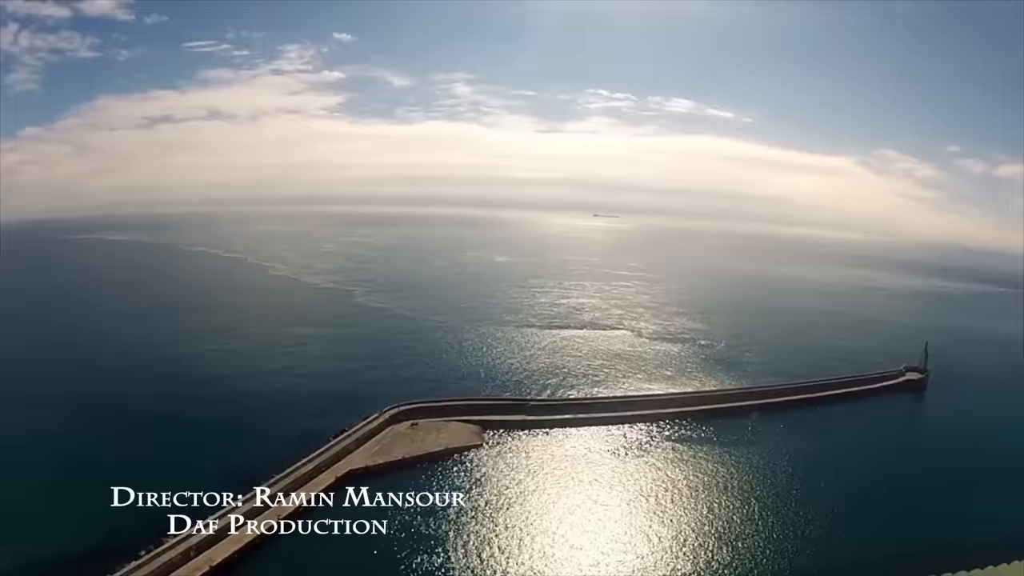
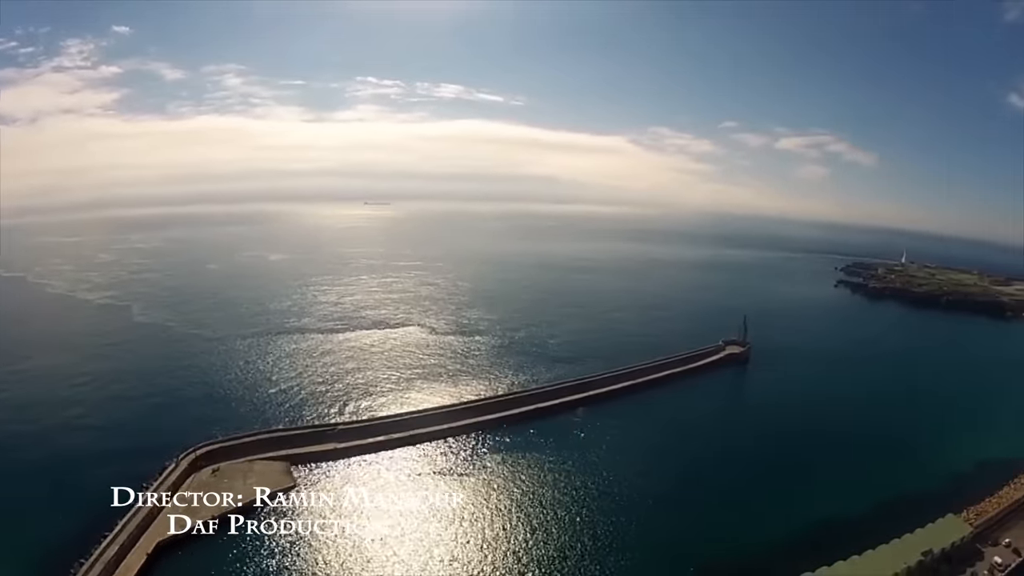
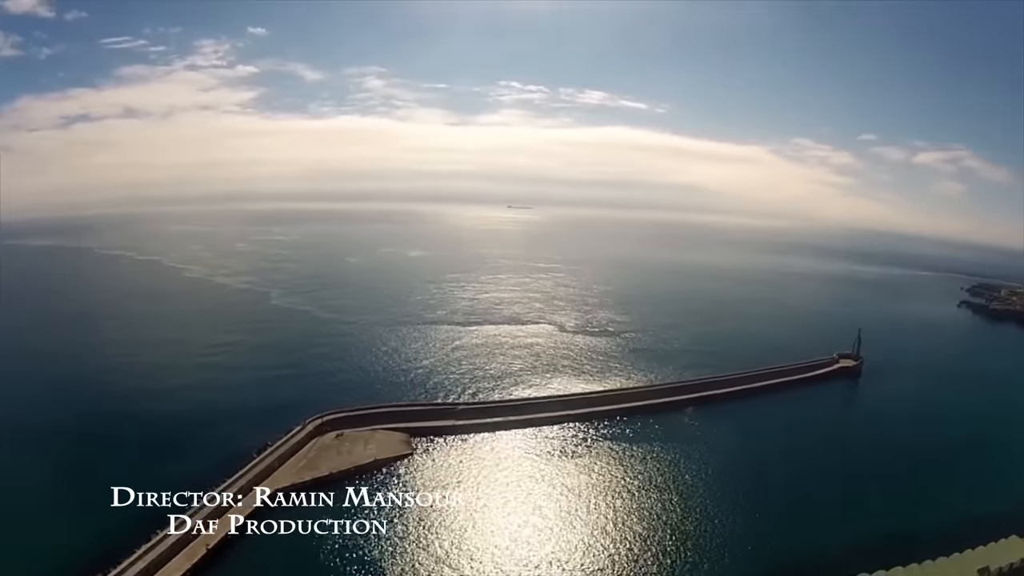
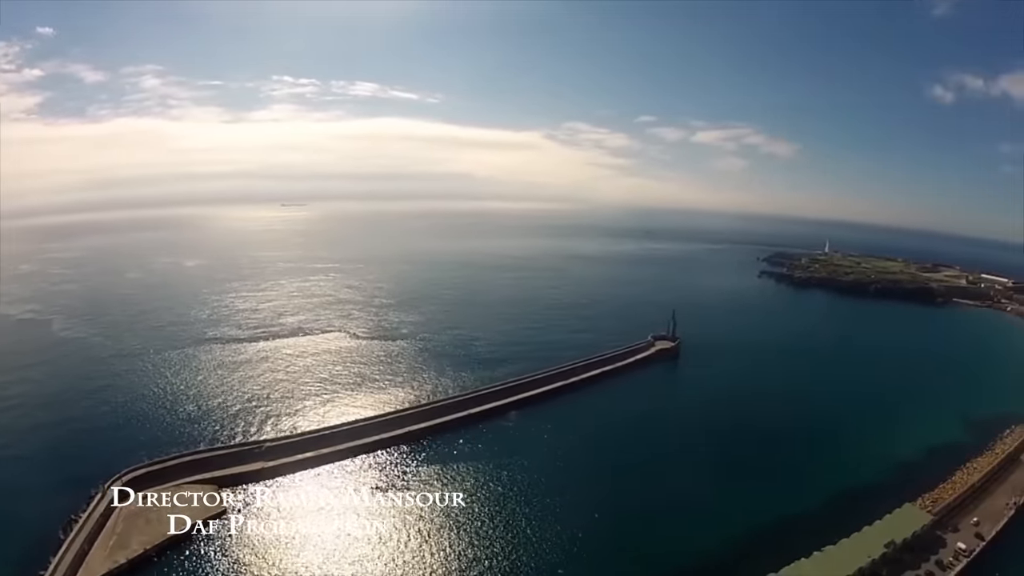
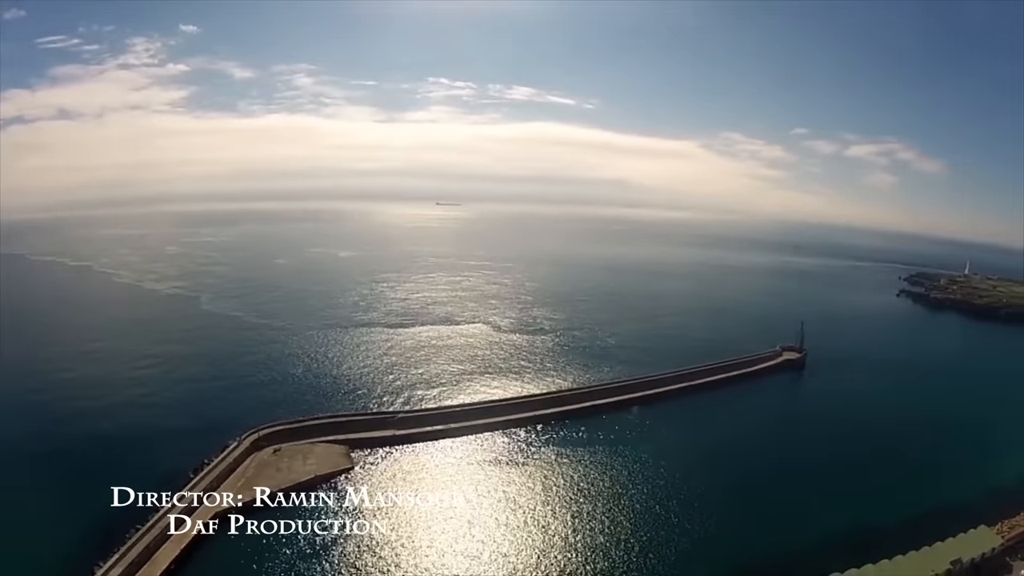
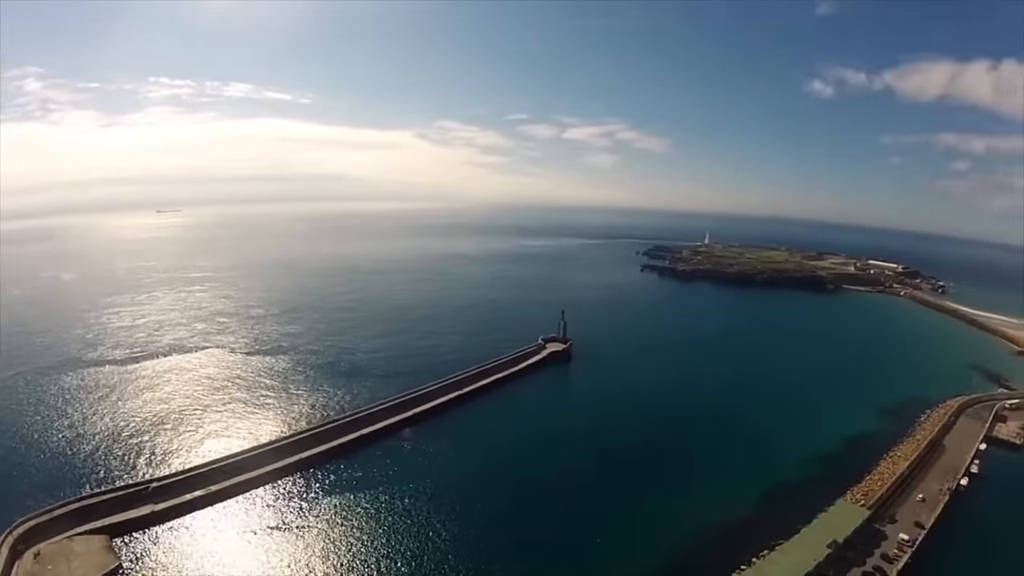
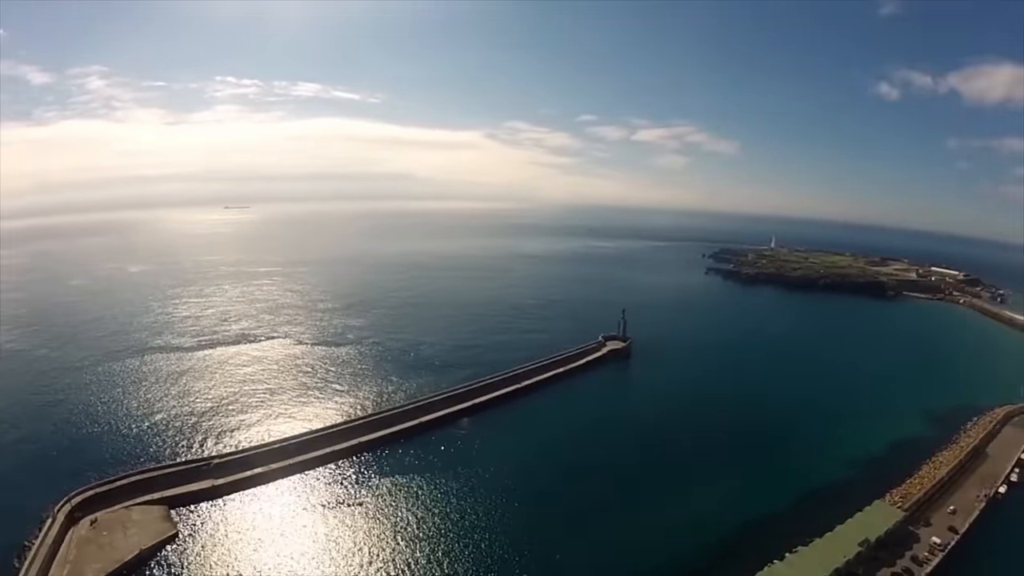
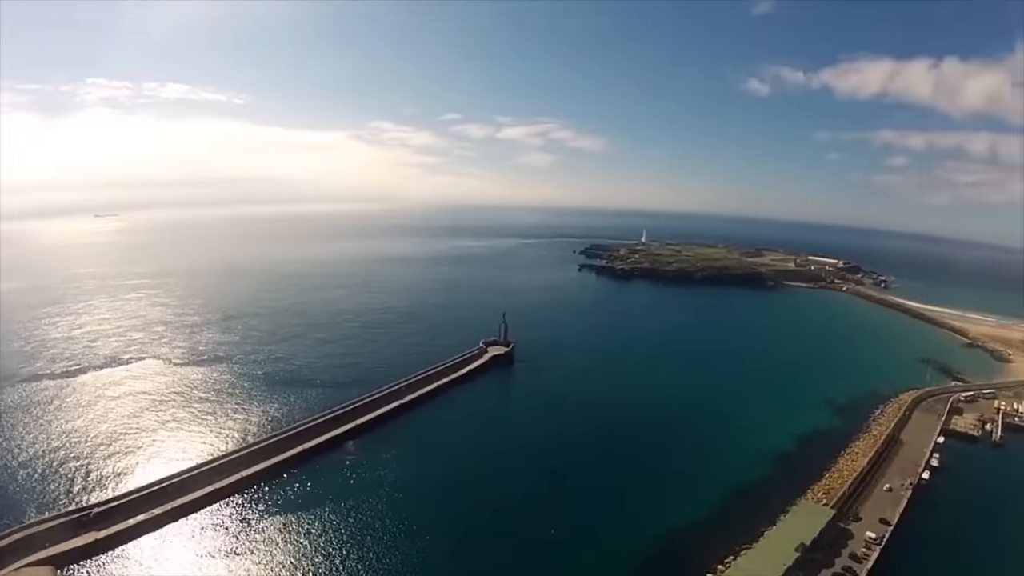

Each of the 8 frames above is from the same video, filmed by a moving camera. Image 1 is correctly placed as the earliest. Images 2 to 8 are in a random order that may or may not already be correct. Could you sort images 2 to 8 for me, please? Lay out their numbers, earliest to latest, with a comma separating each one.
3, 5, 2, 4, 7, 6, 8
